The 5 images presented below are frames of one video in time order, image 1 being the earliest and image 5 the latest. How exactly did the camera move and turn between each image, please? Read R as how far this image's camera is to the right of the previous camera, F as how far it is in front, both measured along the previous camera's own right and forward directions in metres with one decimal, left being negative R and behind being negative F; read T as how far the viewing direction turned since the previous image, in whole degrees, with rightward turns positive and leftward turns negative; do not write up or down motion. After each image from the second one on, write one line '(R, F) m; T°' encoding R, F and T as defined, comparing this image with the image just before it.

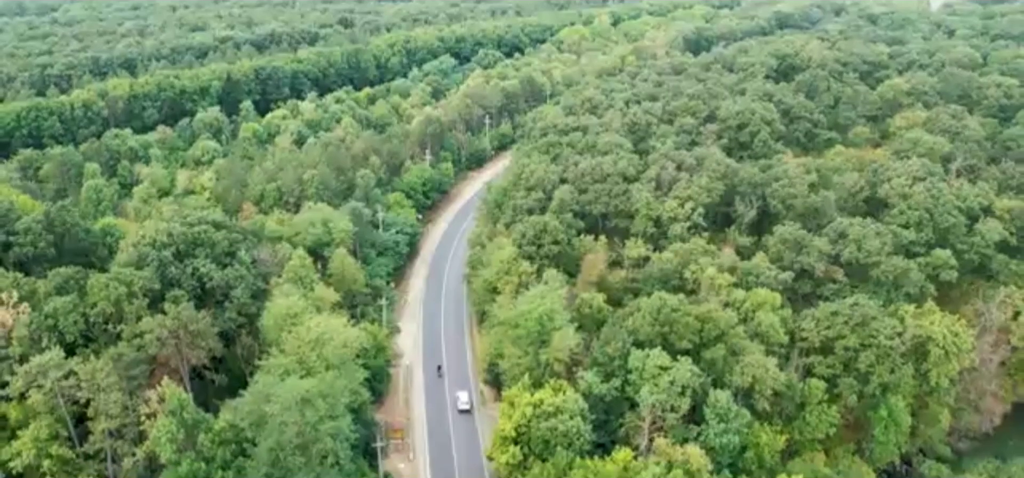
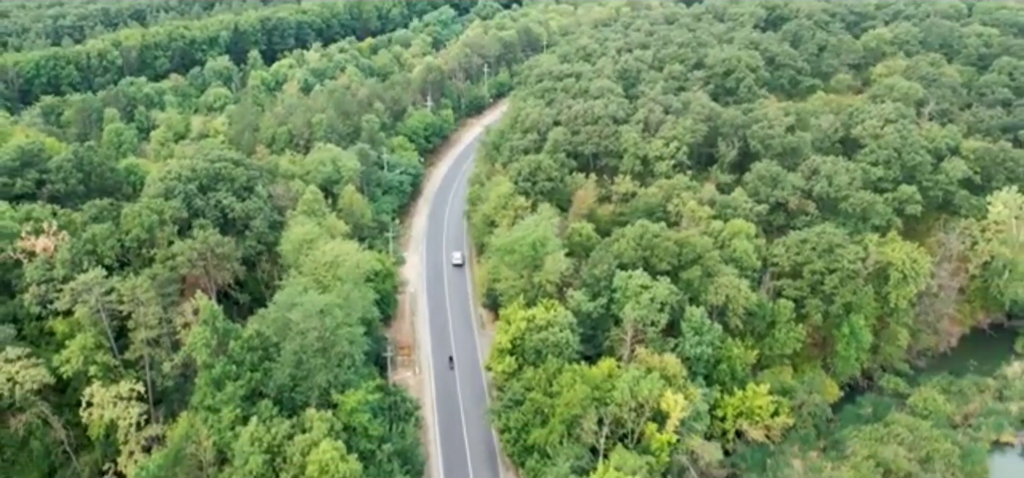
(+0.3, -6.4) m; 0°
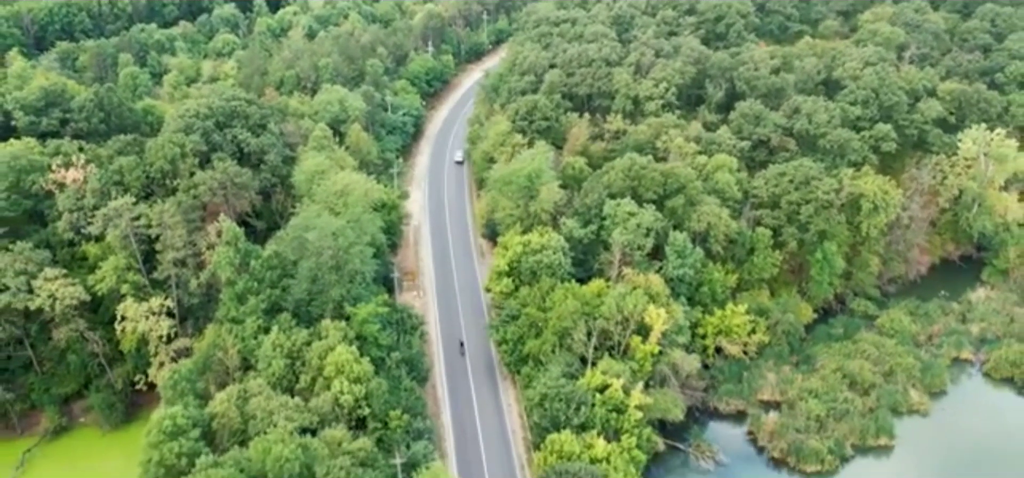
(+0.2, -5.5) m; 0°
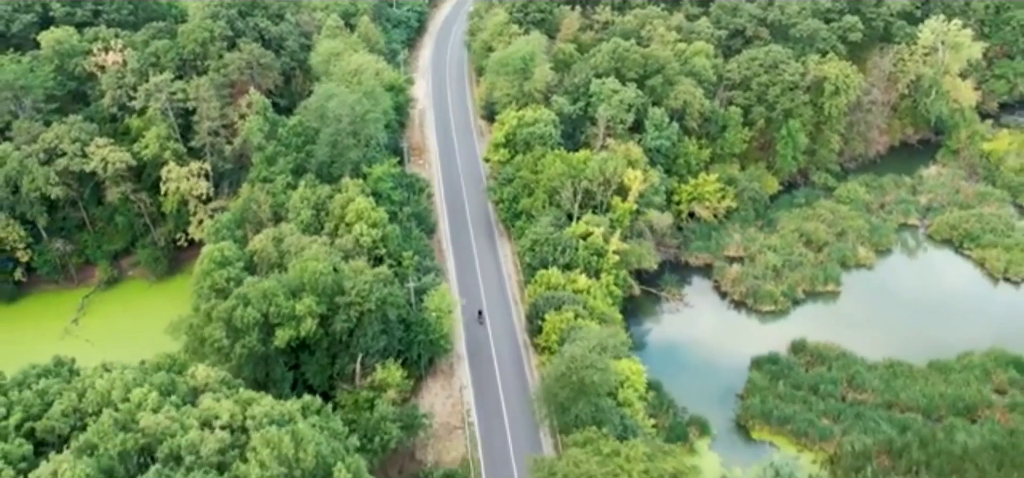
(+0.3, -9.4) m; 0°
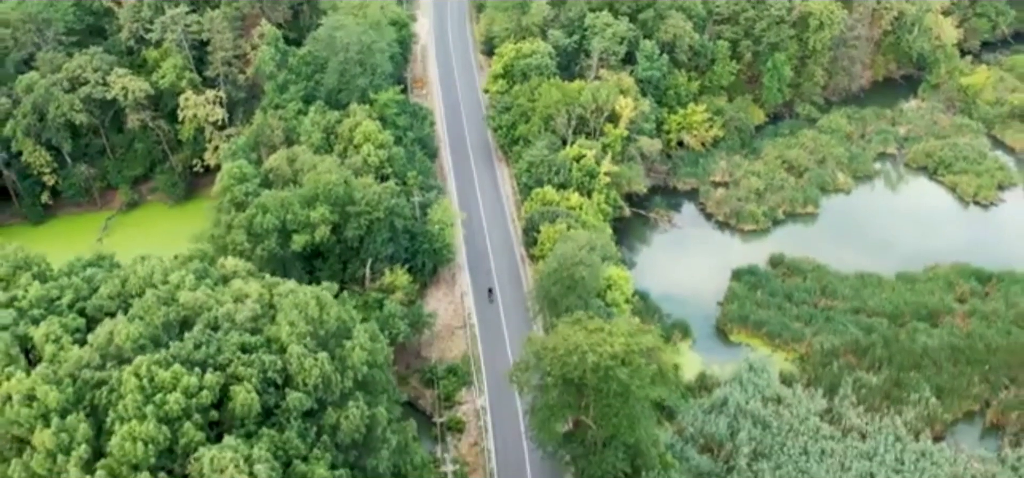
(+0.2, -4.9) m; 0°
